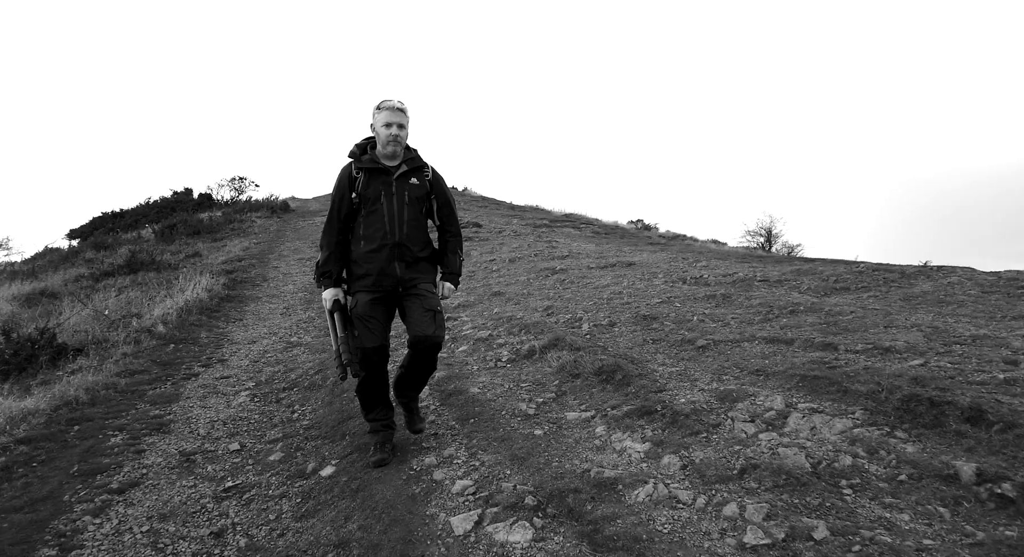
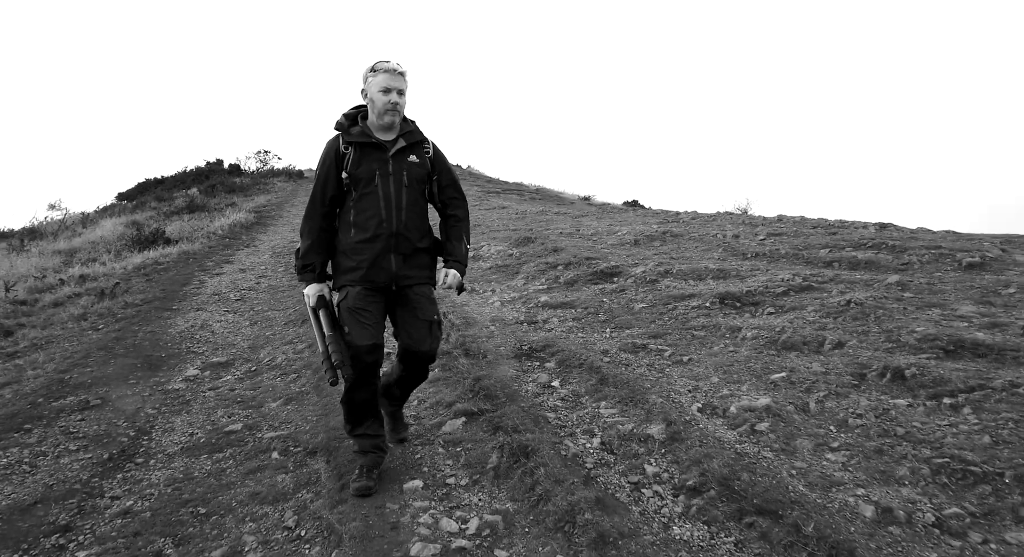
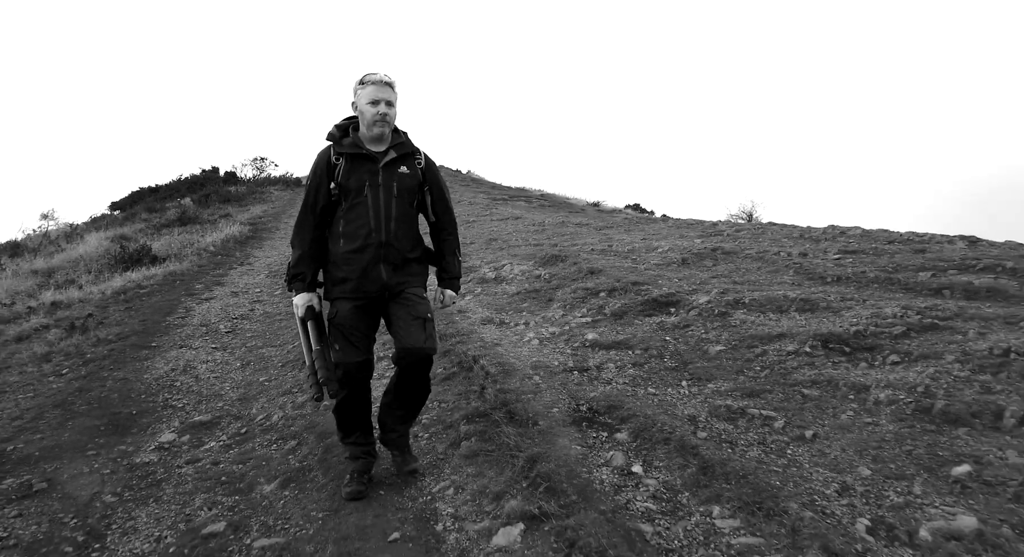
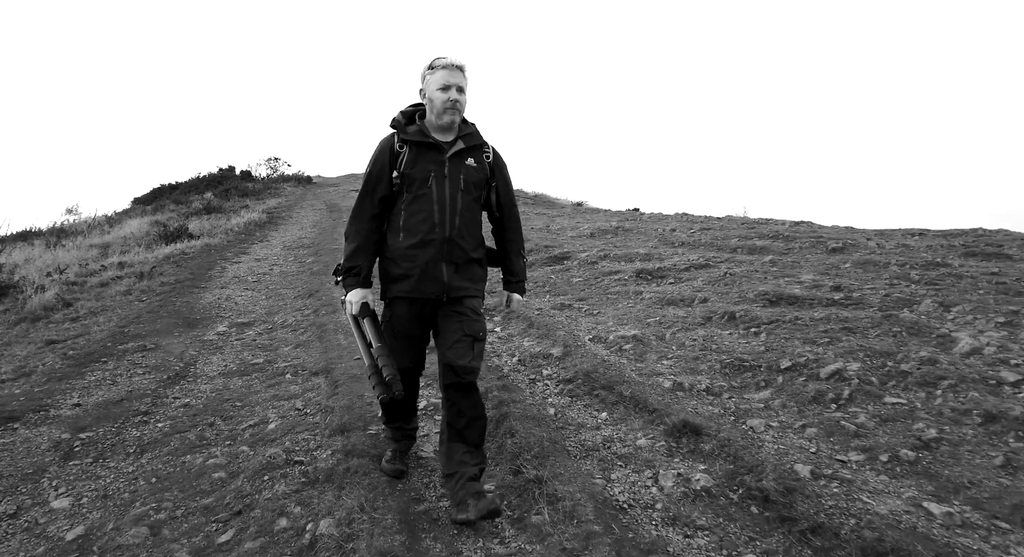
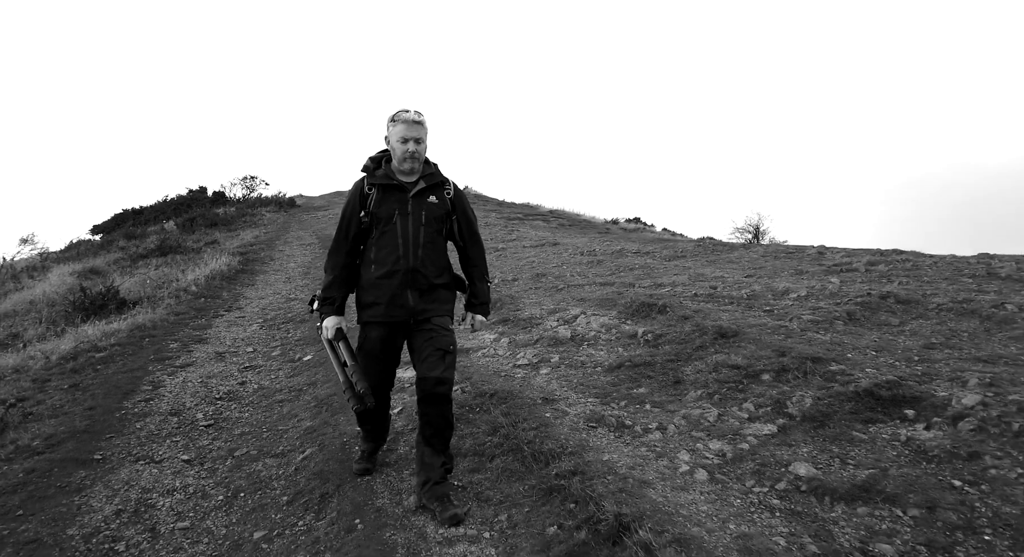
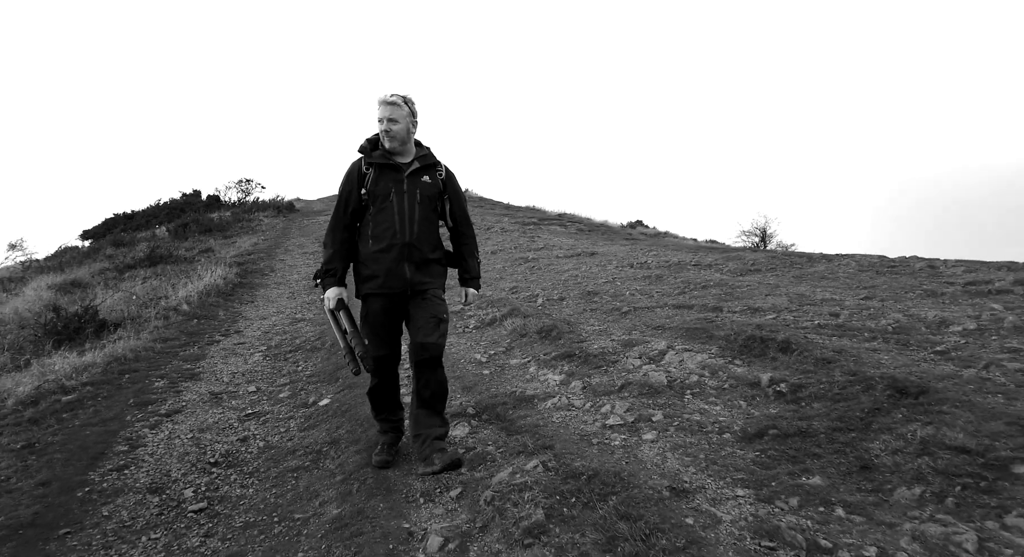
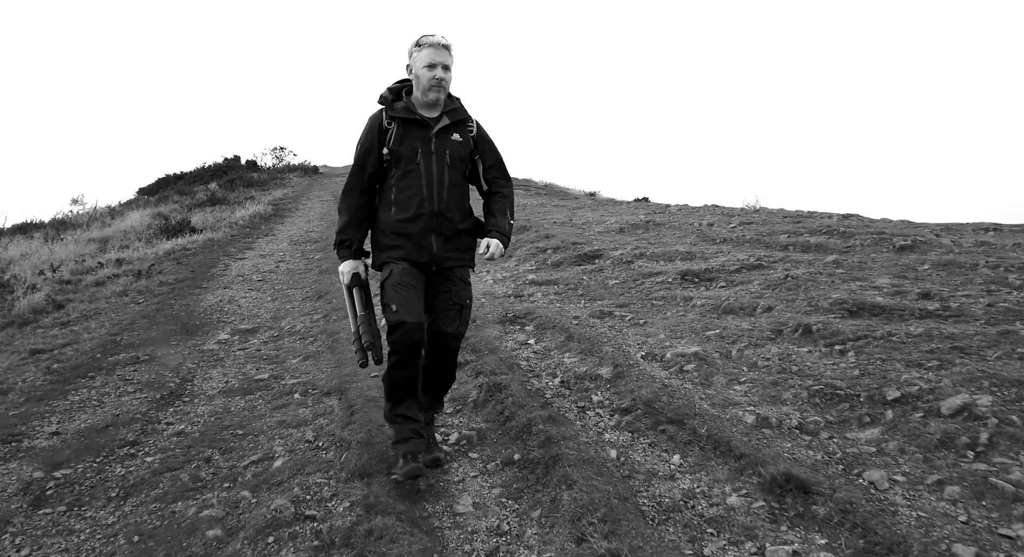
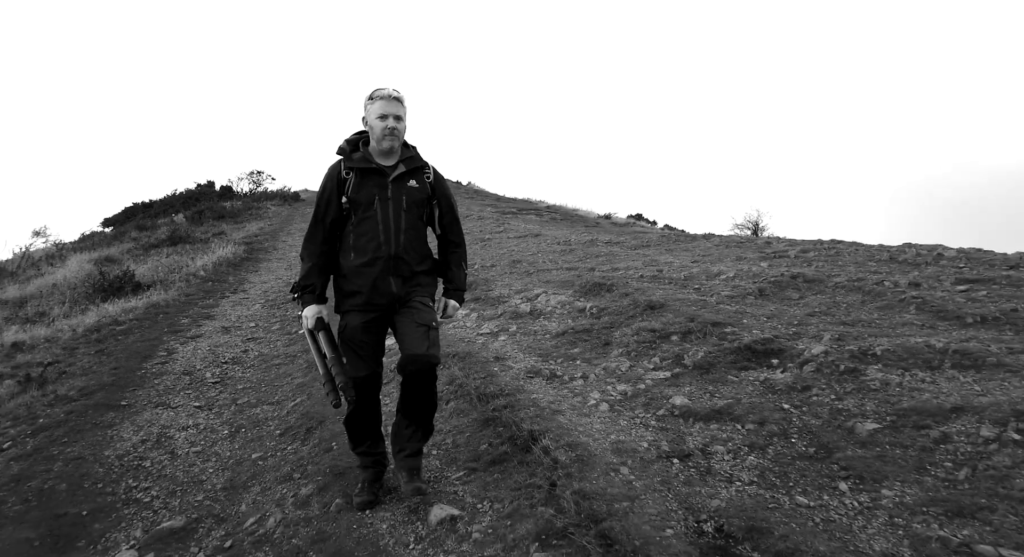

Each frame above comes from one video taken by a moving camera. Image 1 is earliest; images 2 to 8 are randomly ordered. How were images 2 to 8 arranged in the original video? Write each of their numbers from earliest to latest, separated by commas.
6, 5, 8, 3, 2, 7, 4
